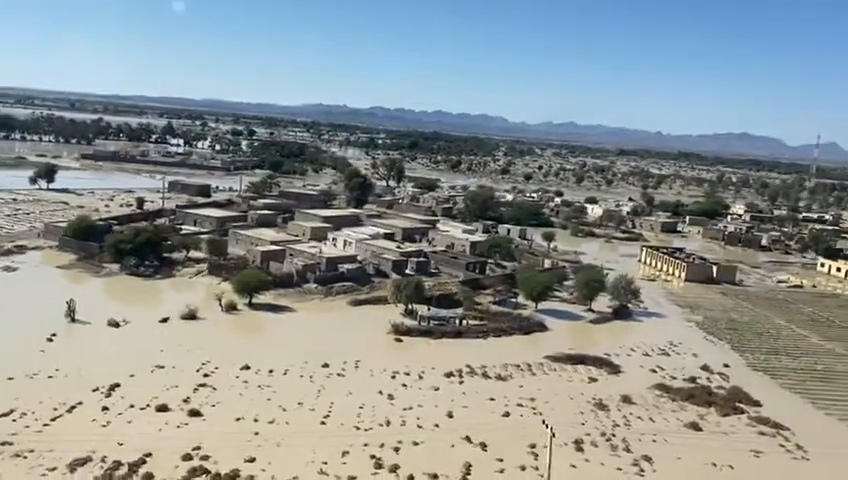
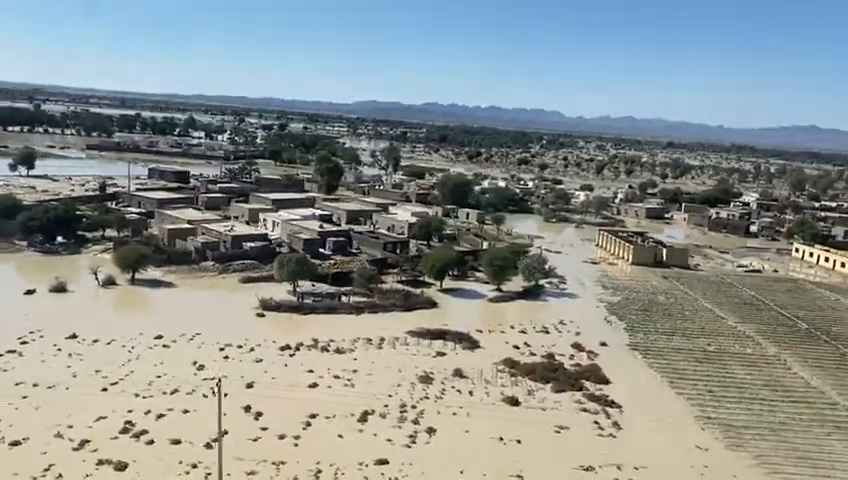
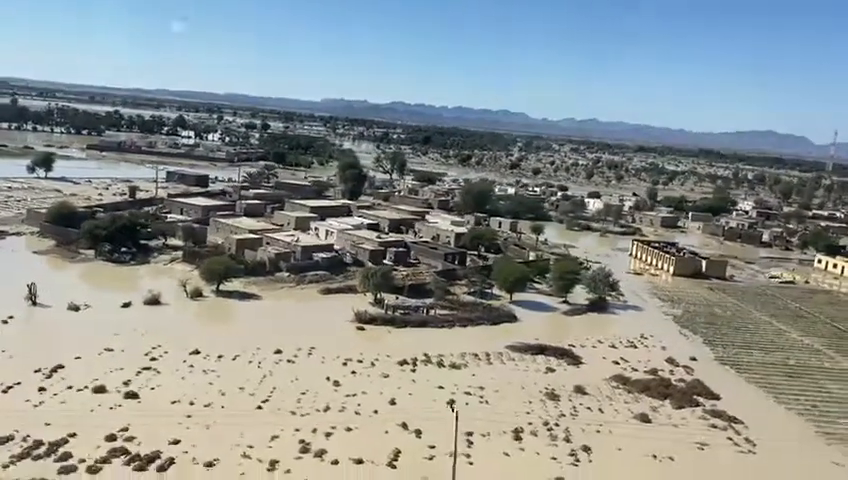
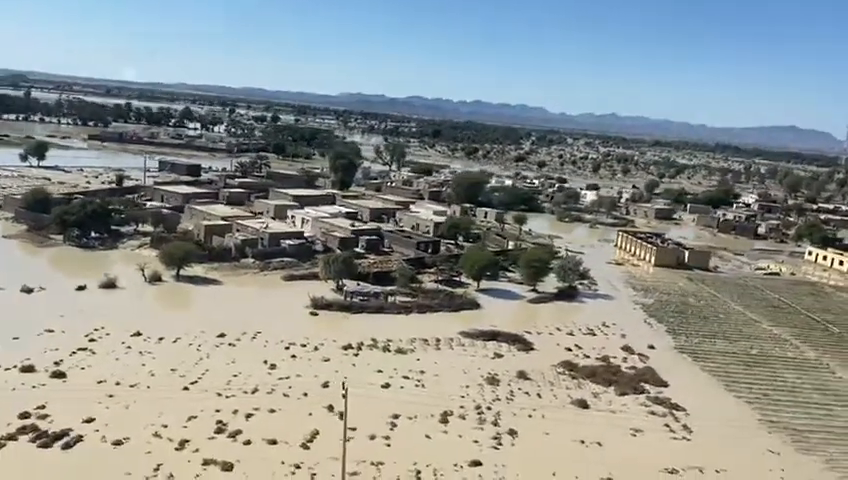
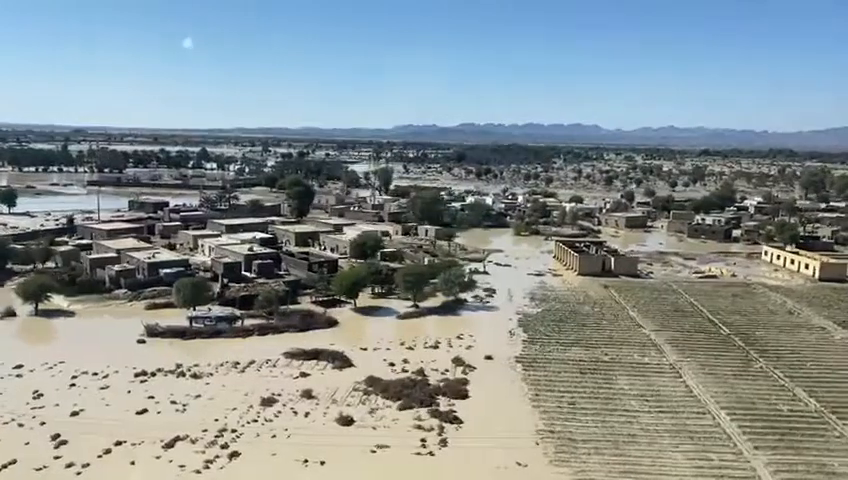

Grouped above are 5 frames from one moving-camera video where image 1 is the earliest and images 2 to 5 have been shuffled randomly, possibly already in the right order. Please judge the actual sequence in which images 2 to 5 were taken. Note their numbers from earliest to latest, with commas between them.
3, 4, 2, 5
